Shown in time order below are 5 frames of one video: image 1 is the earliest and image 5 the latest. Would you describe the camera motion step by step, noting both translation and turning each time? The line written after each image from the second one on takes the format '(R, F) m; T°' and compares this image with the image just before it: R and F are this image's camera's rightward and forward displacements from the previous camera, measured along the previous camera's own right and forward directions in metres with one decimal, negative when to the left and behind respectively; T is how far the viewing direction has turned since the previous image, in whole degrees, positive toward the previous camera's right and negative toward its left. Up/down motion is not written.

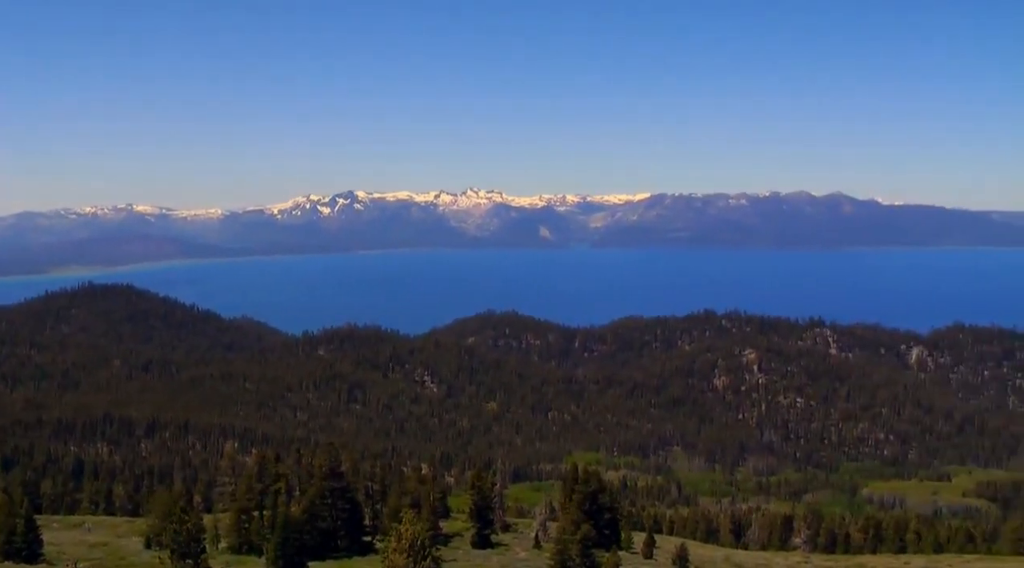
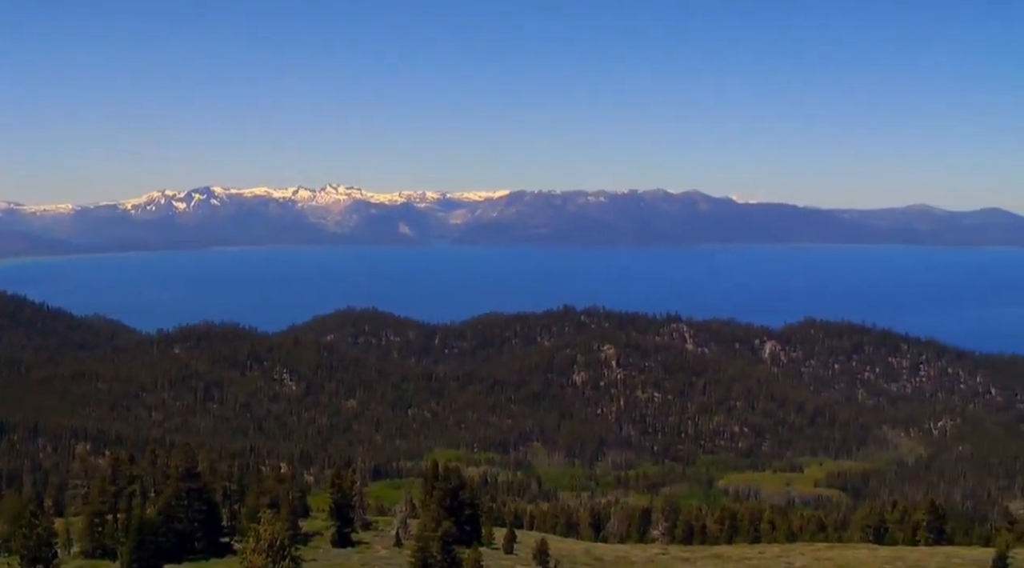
(-2.7, -0.7) m; +6°
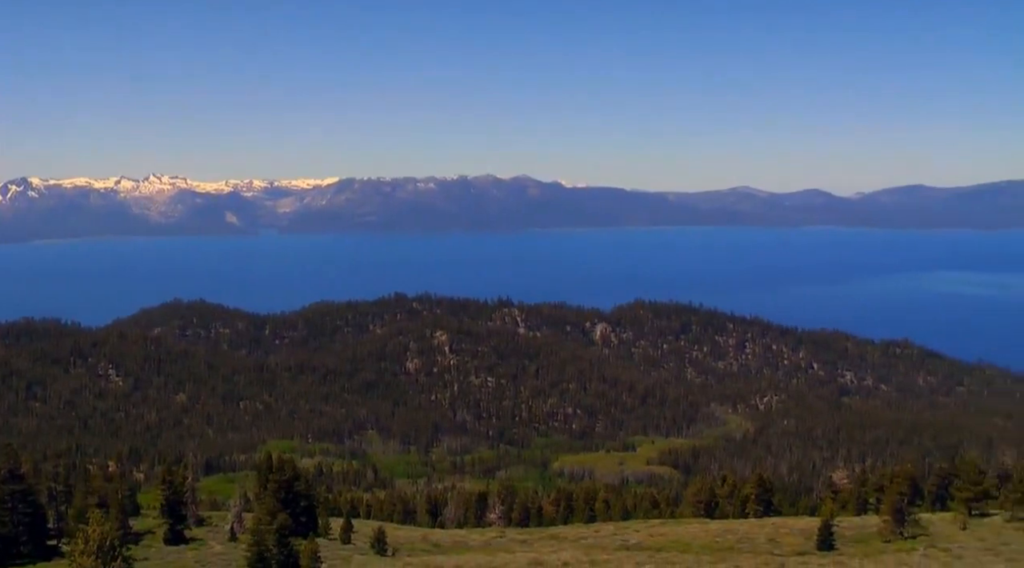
(-2.6, -3.6) m; +8°
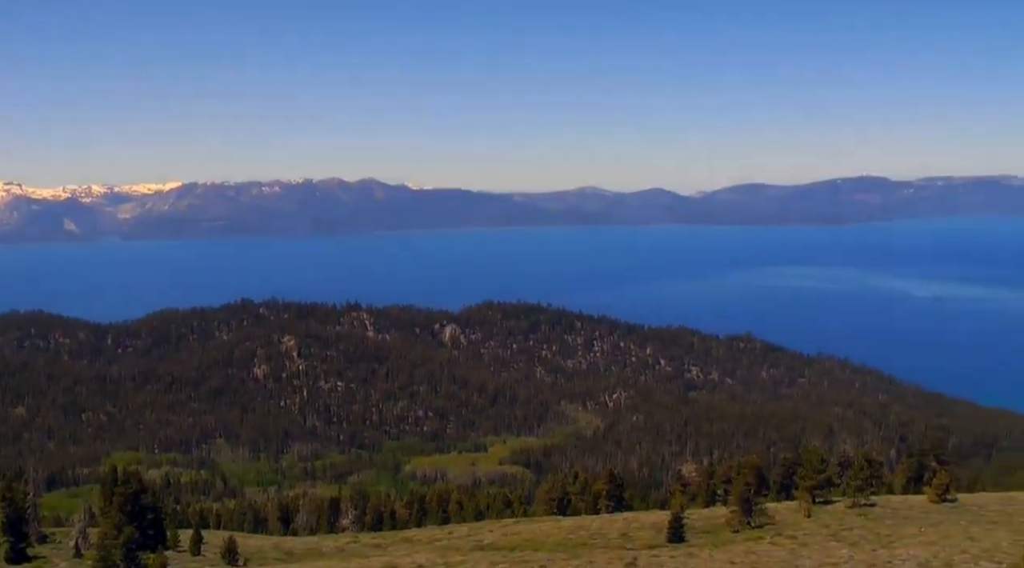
(-0.1, +0.5) m; +7°
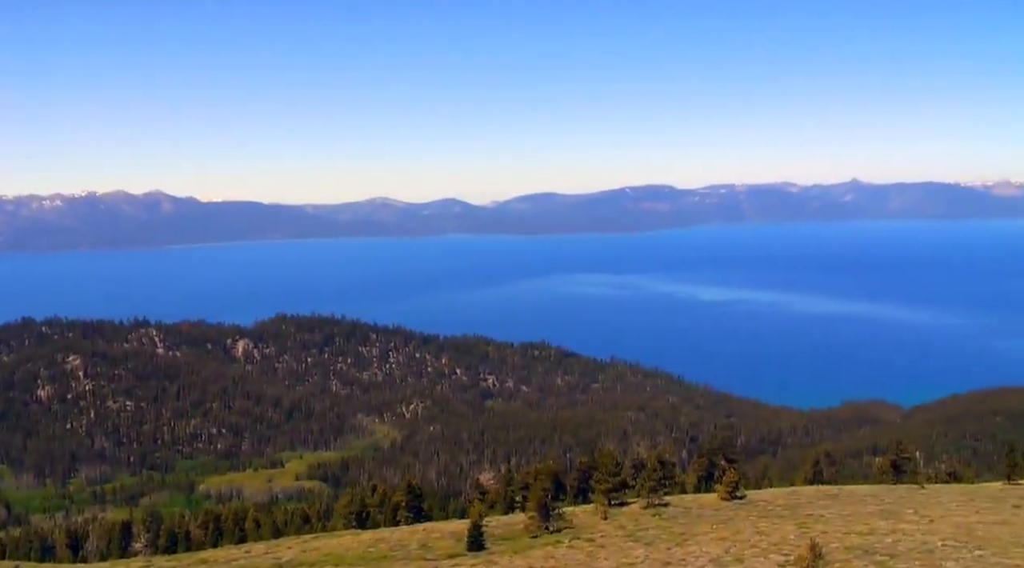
(+0.1, +0.8) m; +9°
